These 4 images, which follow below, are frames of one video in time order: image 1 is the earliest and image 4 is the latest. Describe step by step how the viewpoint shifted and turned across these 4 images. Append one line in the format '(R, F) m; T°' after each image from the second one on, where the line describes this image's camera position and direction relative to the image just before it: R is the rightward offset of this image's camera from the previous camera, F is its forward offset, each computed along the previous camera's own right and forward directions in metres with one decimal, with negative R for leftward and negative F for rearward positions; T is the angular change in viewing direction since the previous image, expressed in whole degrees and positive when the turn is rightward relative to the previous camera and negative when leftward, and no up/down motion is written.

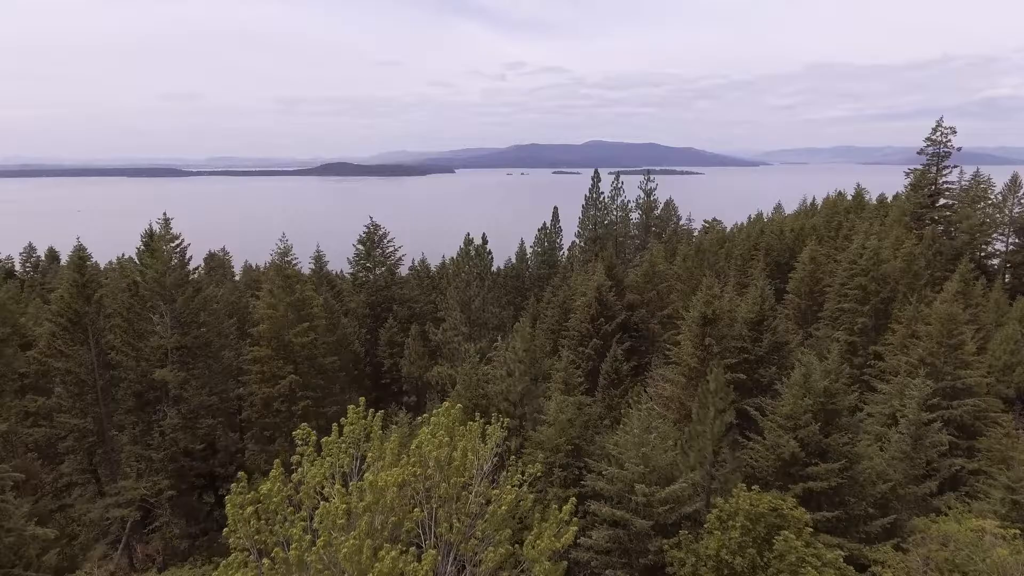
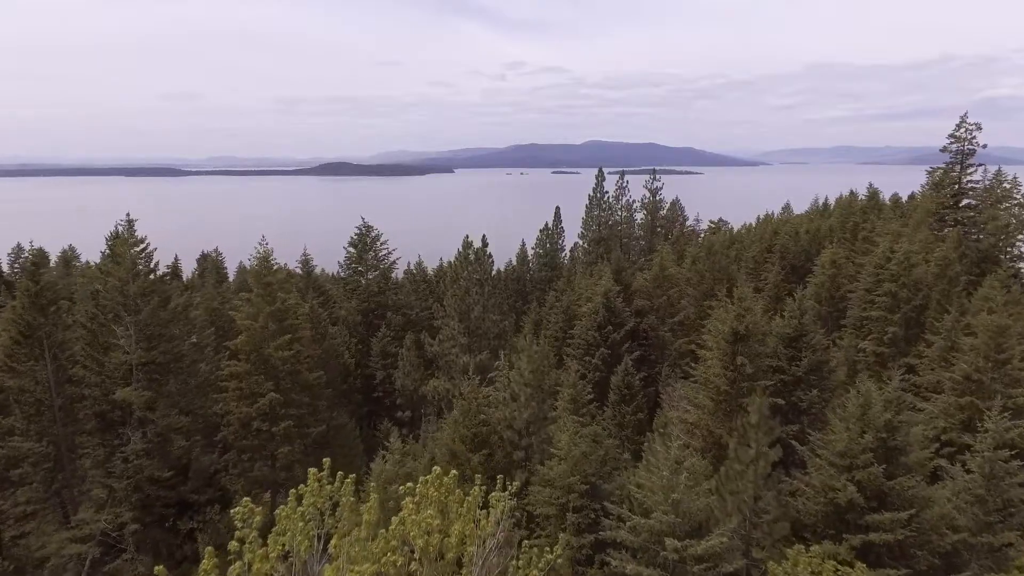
(-0.1, +1.8) m; 0°
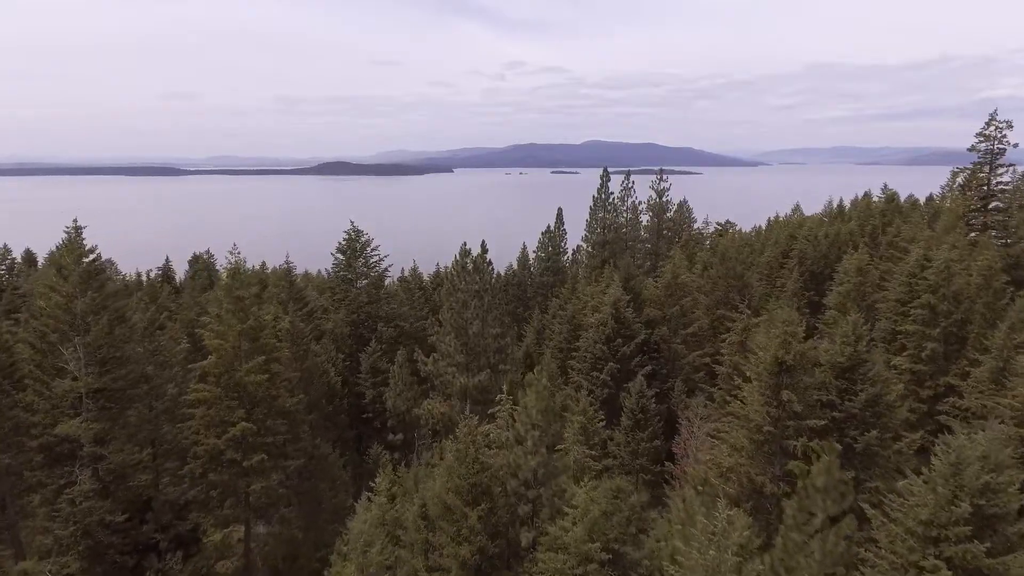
(-0.1, +2.0) m; 0°
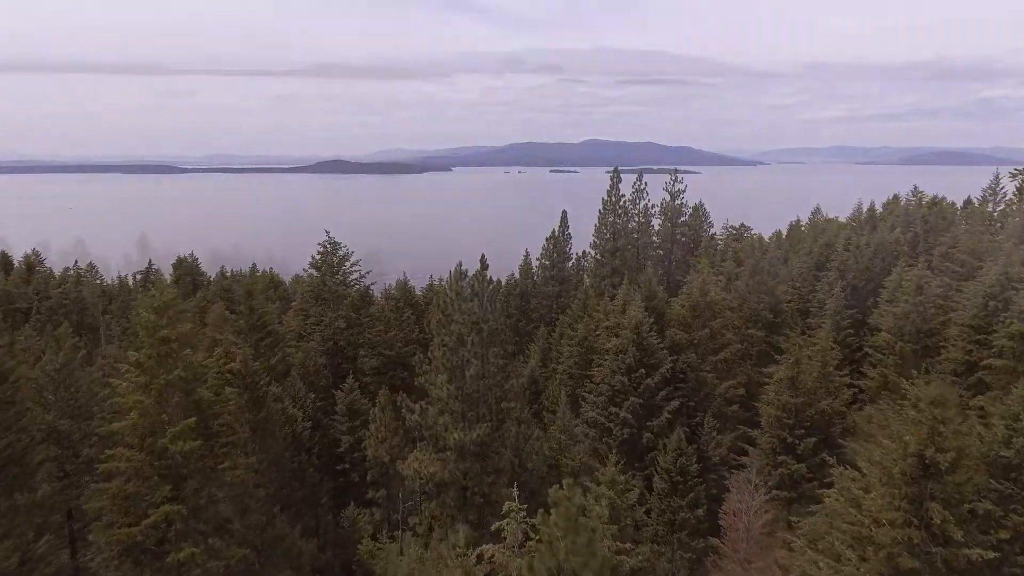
(-0.2, +3.7) m; 0°
